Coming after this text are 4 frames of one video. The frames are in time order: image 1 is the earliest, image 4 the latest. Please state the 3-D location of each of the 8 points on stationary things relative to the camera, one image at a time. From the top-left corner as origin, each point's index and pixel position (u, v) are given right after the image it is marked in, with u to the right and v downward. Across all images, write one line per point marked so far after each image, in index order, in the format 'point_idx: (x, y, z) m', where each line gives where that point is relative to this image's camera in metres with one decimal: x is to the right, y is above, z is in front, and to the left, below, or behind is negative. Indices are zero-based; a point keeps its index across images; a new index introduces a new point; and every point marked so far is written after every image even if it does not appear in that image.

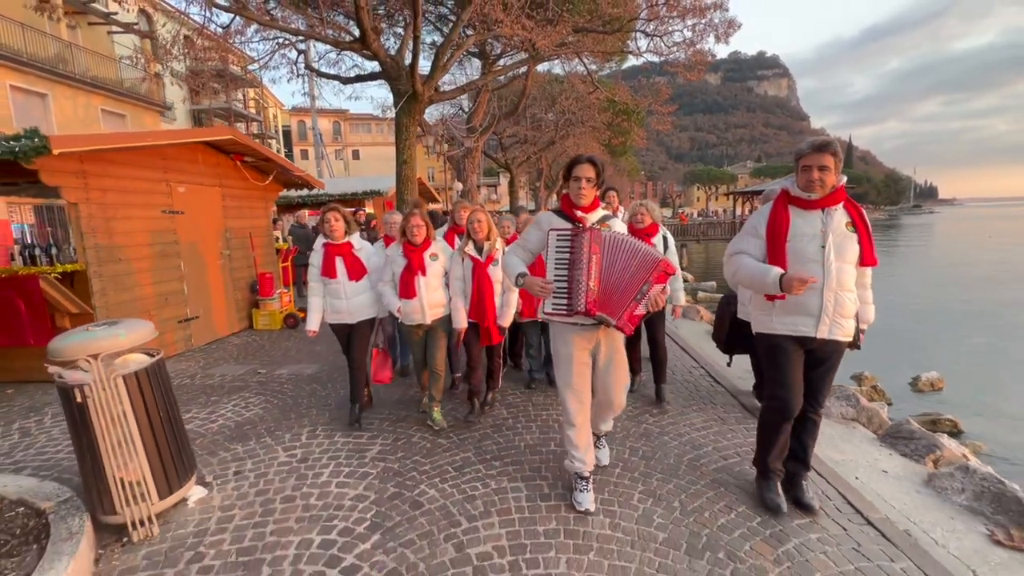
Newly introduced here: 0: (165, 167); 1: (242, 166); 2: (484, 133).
0: (-4.6, +1.6, +6.3) m
1: (-4.5, +2.0, +7.9) m
2: (-1.1, +5.4, +16.4) m
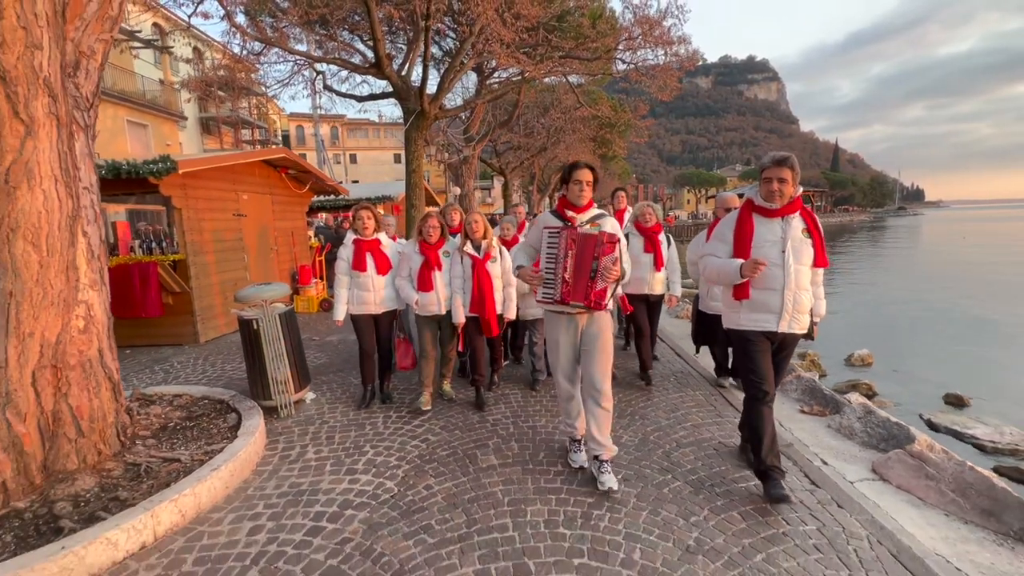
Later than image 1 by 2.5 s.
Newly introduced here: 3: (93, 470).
0: (-4.7, +1.8, +8.0) m
1: (-4.6, +2.2, +9.5) m
2: (-1.3, +5.6, +18.1) m
3: (-2.7, -1.2, +3.1) m
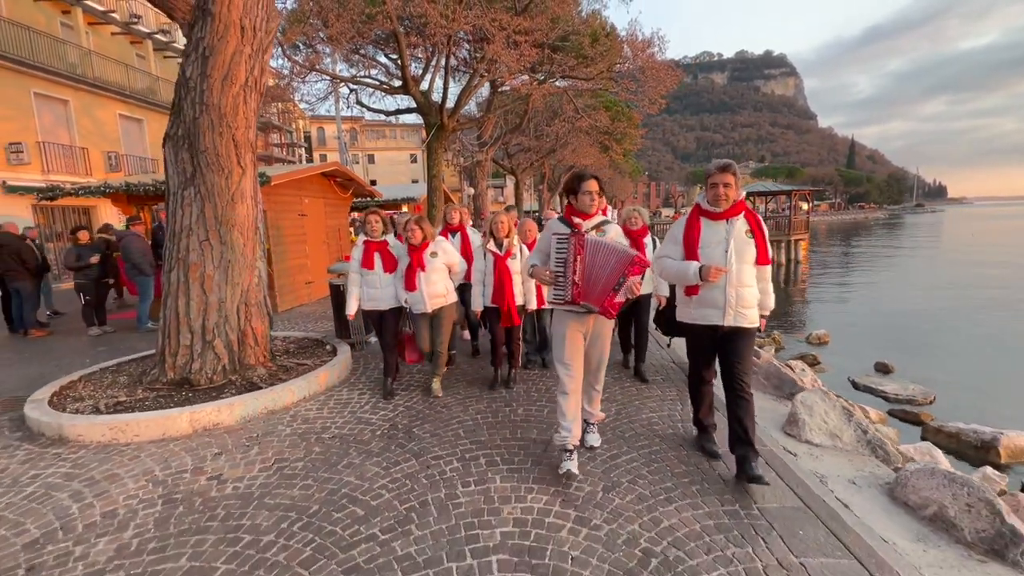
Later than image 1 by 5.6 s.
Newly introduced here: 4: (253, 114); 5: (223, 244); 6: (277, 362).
0: (-4.6, +2.2, +10.3) m
1: (-4.4, +2.6, +11.8) m
2: (-0.9, +6.0, +20.3) m
3: (-2.8, -0.9, +5.3) m
4: (-2.7, +1.8, +4.9) m
5: (-3.0, +0.5, +4.9) m
6: (-2.7, -0.9, +5.4) m
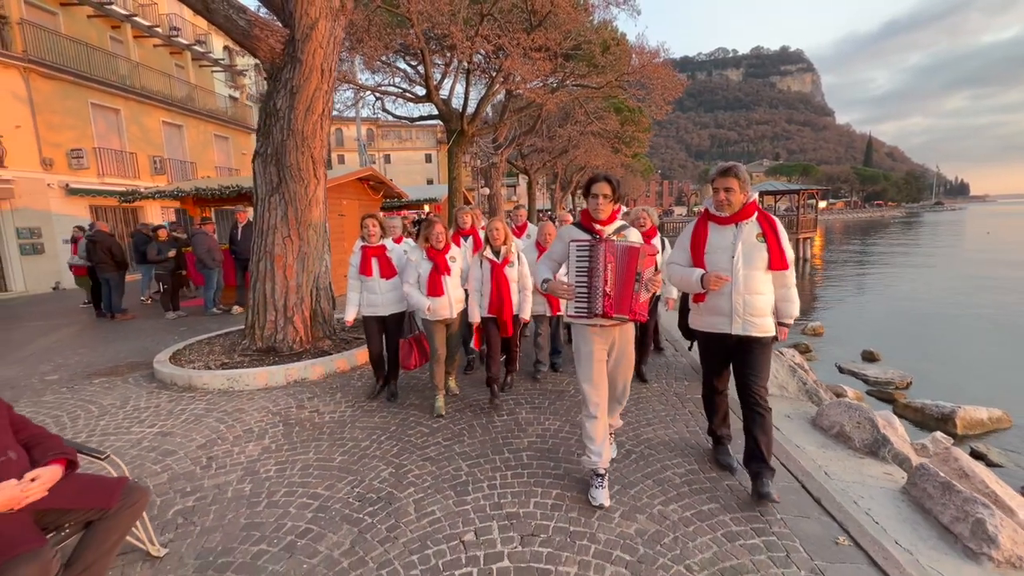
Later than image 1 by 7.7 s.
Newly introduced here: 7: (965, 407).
0: (-4.2, +2.3, +11.5) m
1: (-4.0, +2.8, +13.1) m
2: (-0.2, +6.2, +21.4) m
3: (-2.5, -0.7, +6.5) m
4: (-2.5, +2.0, +6.1) m
5: (-2.8, +0.6, +6.2) m
6: (-2.4, -0.7, +6.7) m
7: (+7.5, -2.0, +7.9) m
